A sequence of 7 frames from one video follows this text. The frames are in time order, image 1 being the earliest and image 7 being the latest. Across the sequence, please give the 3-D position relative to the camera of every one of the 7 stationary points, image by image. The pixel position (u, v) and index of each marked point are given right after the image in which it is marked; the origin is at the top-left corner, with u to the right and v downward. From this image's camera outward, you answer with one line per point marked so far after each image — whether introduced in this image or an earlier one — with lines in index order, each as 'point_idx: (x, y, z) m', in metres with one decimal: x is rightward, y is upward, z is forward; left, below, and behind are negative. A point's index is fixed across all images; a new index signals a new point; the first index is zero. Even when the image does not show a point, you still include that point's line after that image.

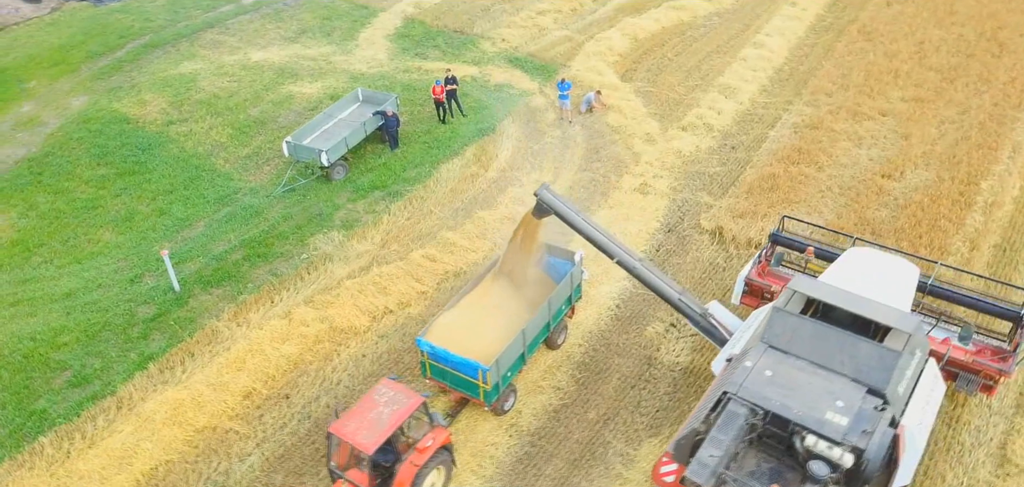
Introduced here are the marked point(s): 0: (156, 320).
0: (-7.1, -1.5, +13.9) m
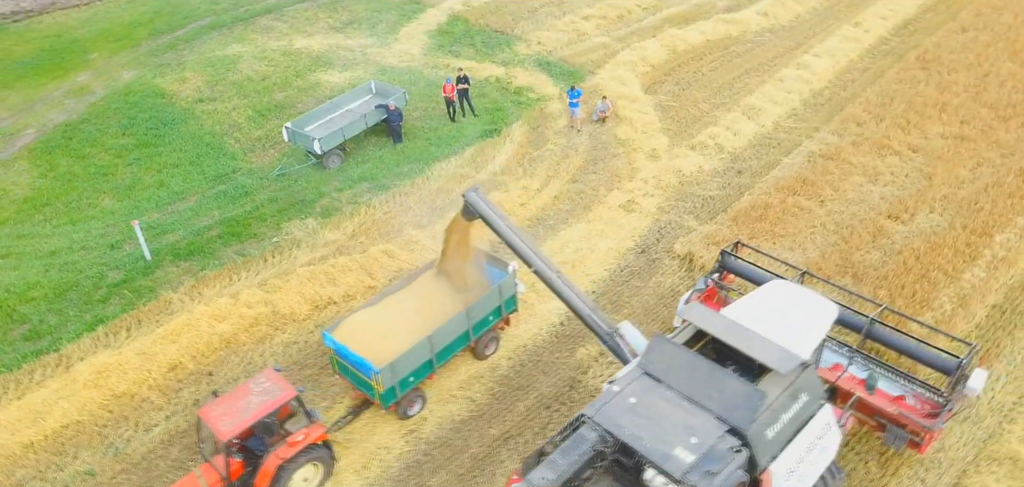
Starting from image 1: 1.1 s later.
0: (-8.1, -0.9, +14.5) m
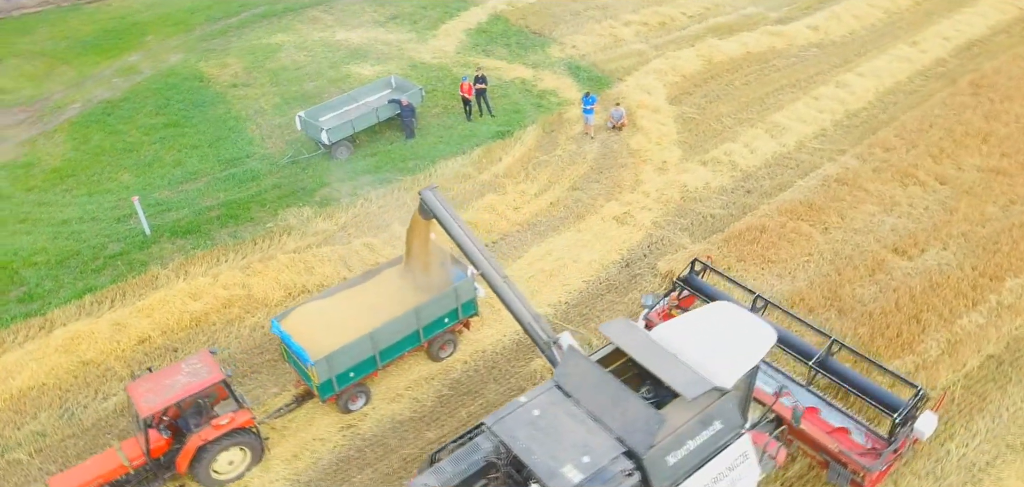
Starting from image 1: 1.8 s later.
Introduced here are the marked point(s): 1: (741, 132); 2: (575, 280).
0: (-8.6, -0.3, +15.2) m
1: (+6.2, +3.0, +19.1) m
2: (+1.3, -0.7, +14.2) m
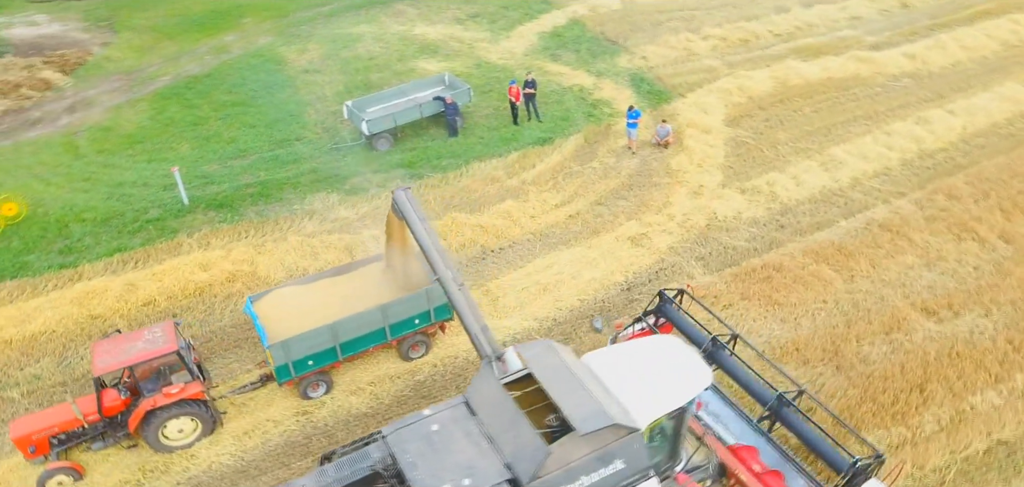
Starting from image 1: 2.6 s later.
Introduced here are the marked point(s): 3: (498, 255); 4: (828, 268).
0: (-8.3, +0.5, +16.3) m
1: (+7.2, +2.1, +17.9) m
2: (+1.1, -1.0, +13.8) m
3: (-0.3, -0.2, +15.0) m
4: (+6.2, -0.5, +13.8) m
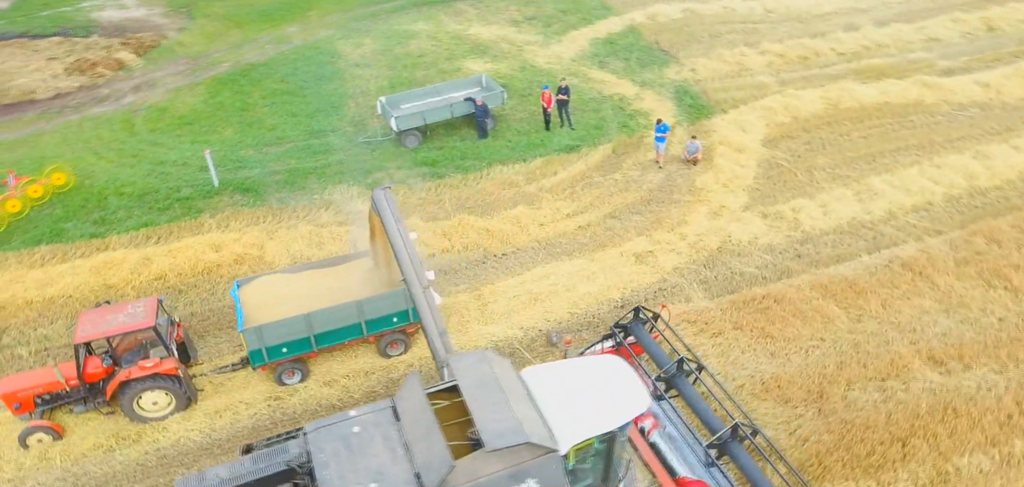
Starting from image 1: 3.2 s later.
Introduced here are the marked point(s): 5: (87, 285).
0: (-8.0, +1.0, +17.1) m
1: (+7.6, +1.3, +17.0) m
2: (+0.9, -1.3, +13.6) m
3: (-0.3, -0.4, +14.9) m
4: (+6.0, -1.1, +13.0) m
5: (-8.6, -0.8, +14.2) m
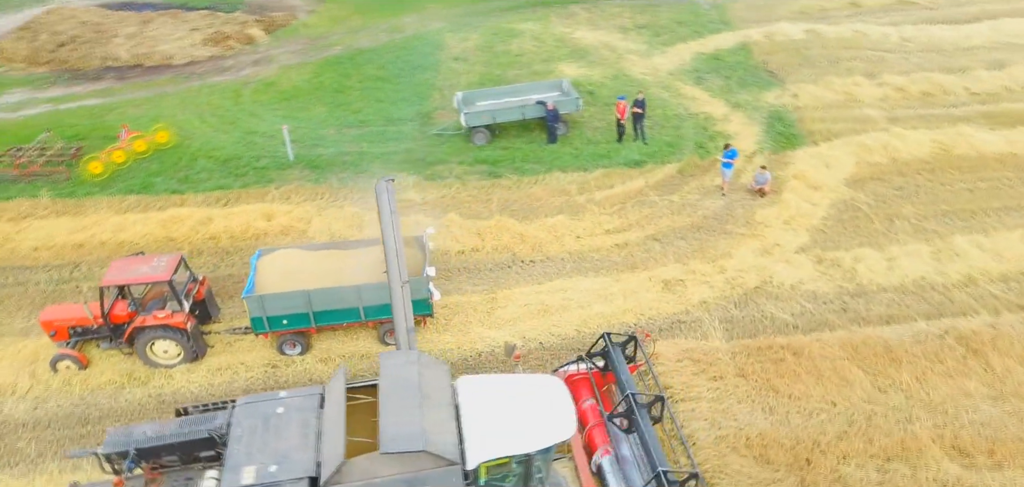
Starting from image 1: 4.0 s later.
0: (-6.7, +1.9, +18.4) m
1: (+8.5, +0.1, +15.3) m
2: (+1.0, -1.5, +13.3) m
3: (+0.2, -0.5, +14.9) m
4: (+5.8, -2.1, +11.8) m
5: (-8.0, +0.2, +15.7) m
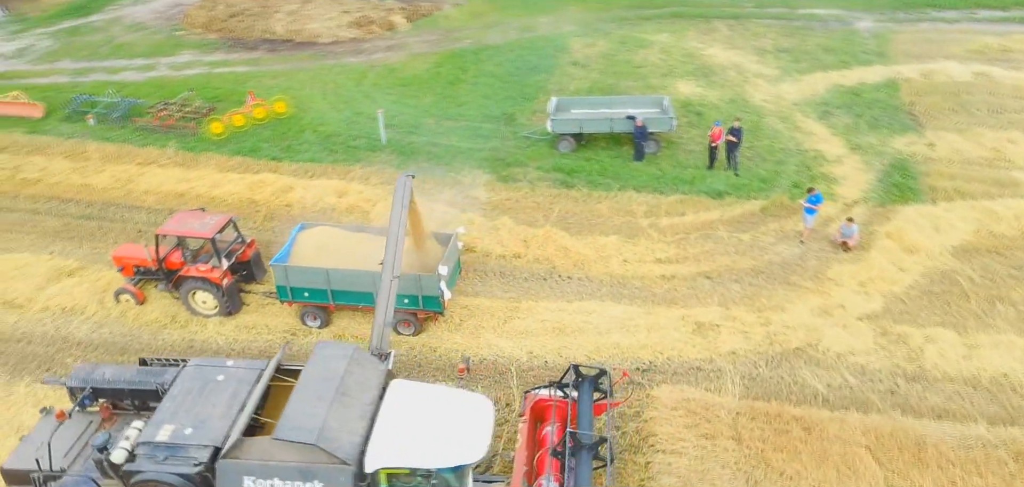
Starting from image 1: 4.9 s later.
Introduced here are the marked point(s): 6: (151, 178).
0: (-4.5, +2.6, +19.6) m
1: (+9.1, -1.6, +13.2) m
2: (+1.2, -1.9, +12.9) m
3: (+1.0, -0.8, +14.6) m
4: (+5.4, -3.2, +10.4) m
5: (-6.7, +1.2, +17.2) m
6: (-9.5, +1.7, +18.4) m
